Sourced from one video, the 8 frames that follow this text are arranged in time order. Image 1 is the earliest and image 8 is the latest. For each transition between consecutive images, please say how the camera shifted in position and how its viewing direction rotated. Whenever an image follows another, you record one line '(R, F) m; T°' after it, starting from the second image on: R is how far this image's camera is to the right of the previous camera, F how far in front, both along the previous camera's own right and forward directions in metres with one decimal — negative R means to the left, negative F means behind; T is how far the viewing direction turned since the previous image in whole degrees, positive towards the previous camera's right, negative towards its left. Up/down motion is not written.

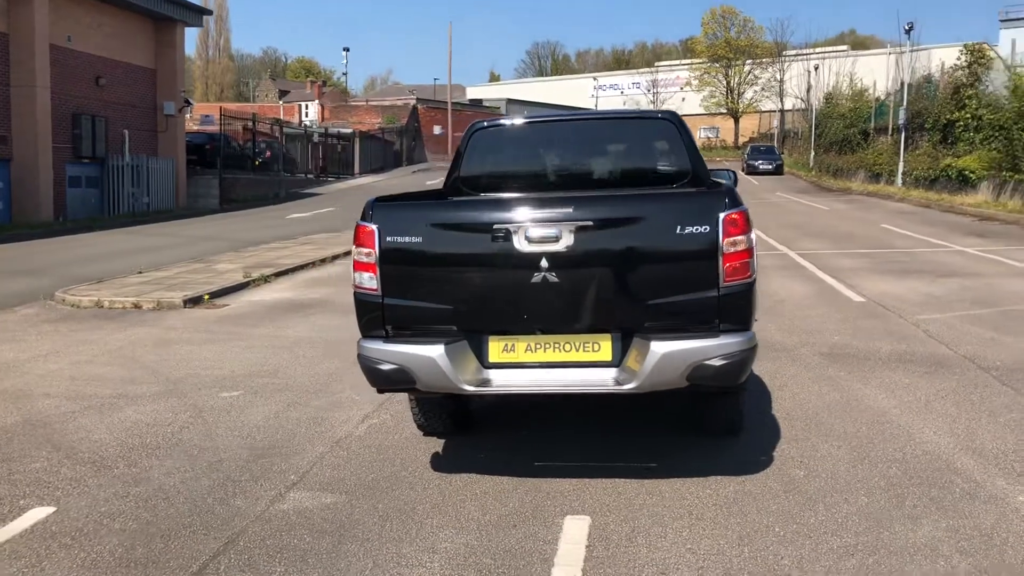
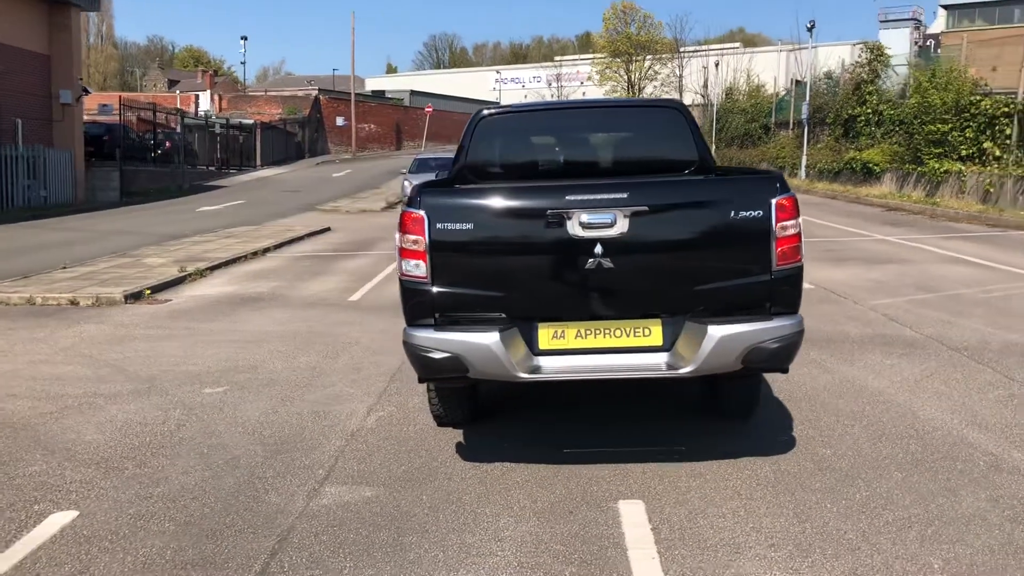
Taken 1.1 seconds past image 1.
(-0.7, +0.1) m; +6°
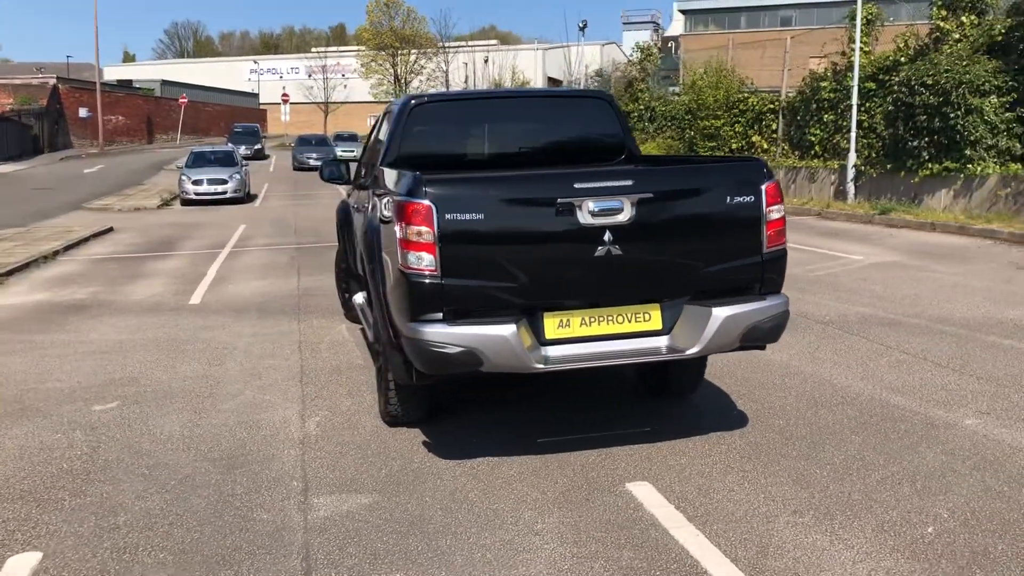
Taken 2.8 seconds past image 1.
(-1.1, +0.2) m; +15°
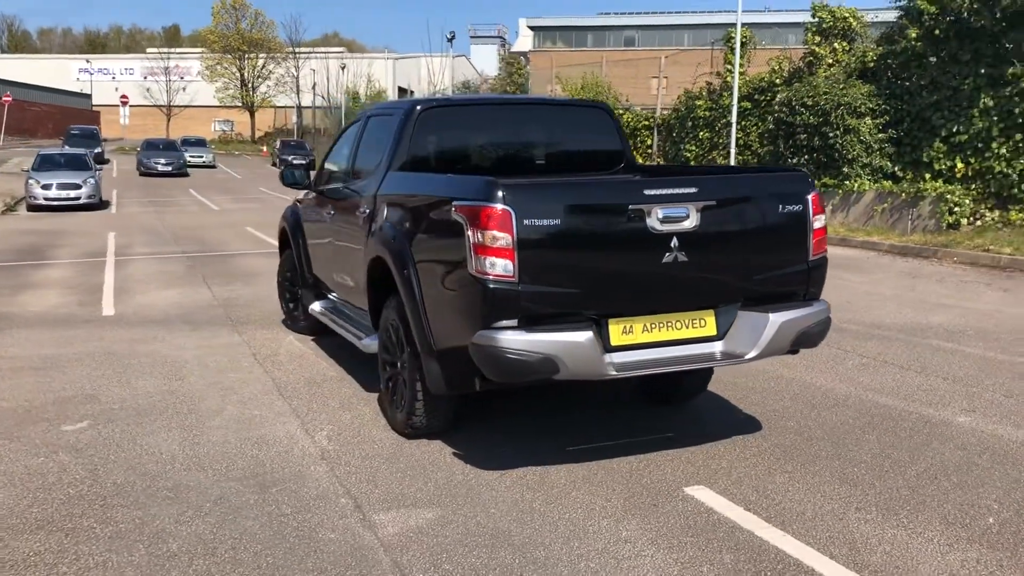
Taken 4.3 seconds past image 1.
(-1.0, +0.1) m; +10°
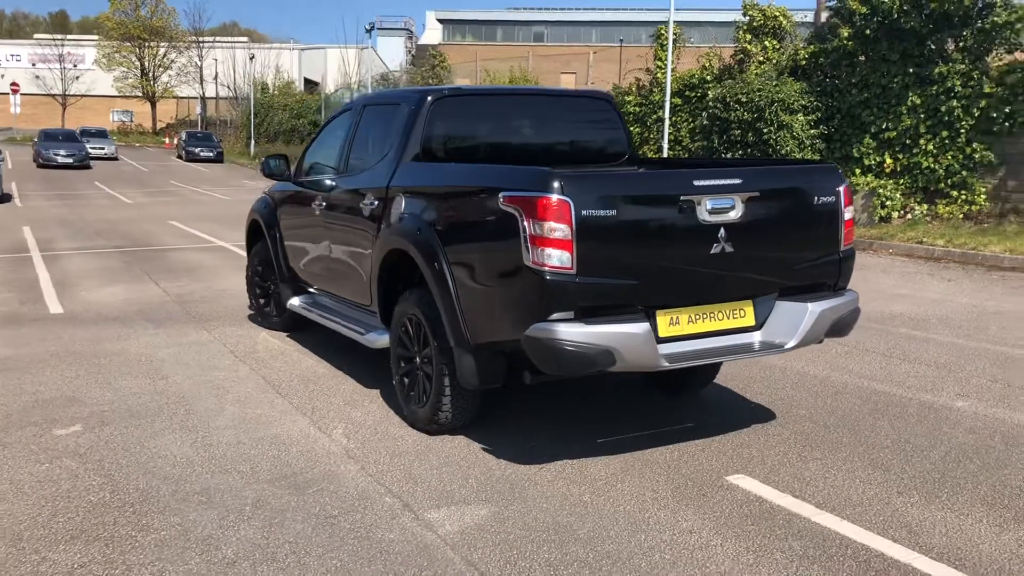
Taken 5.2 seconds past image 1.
(-0.7, +0.1) m; +6°
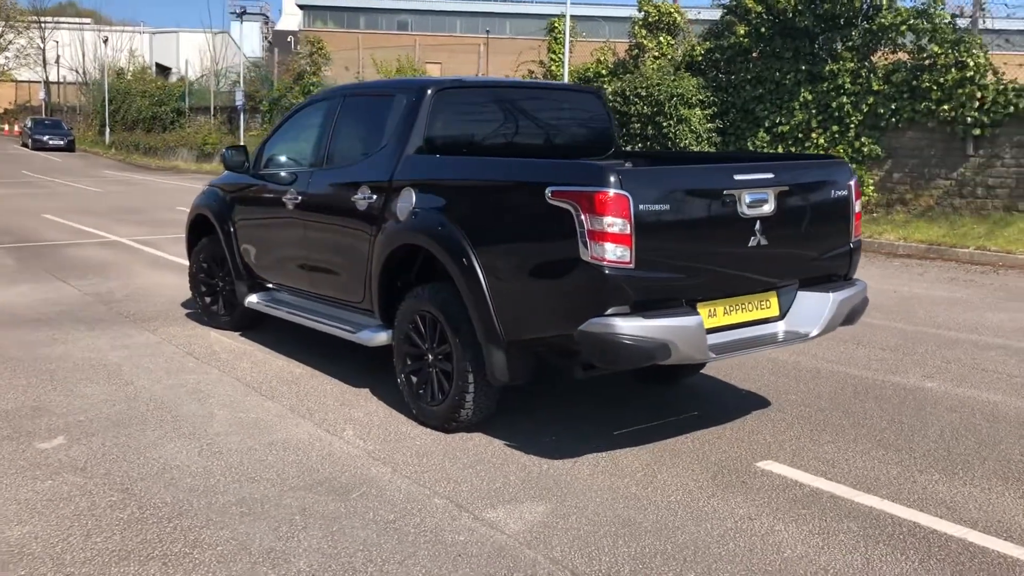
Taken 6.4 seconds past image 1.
(-0.9, +0.1) m; +9°
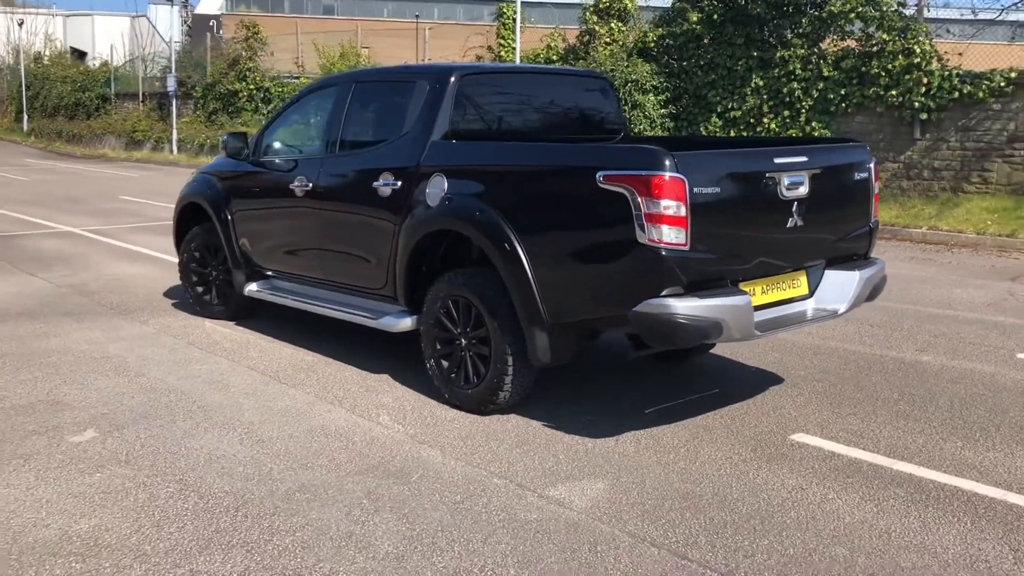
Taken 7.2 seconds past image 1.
(-0.6, -0.1) m; +4°
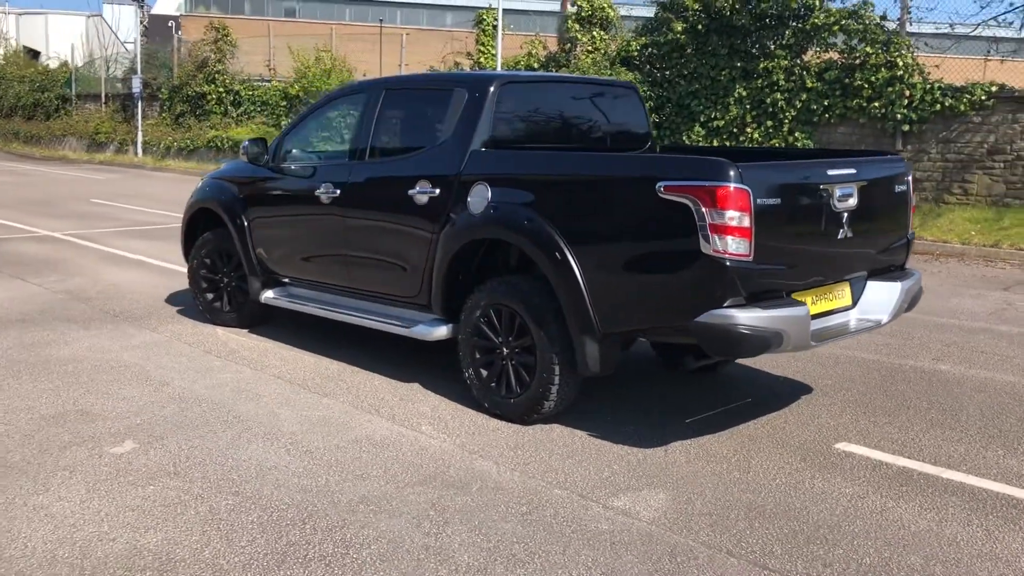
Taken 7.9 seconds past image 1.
(-0.5, 0.0) m; +3°
